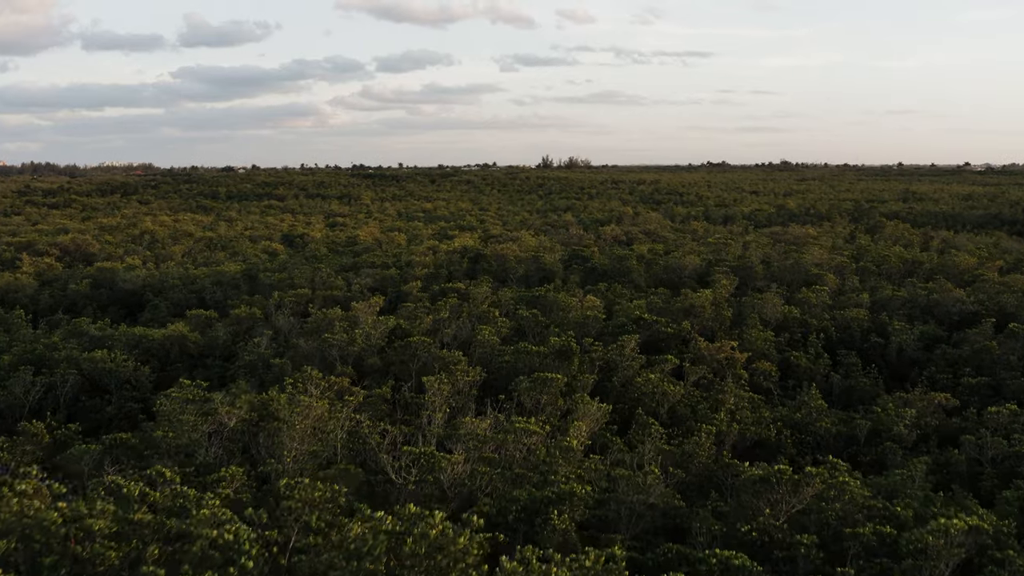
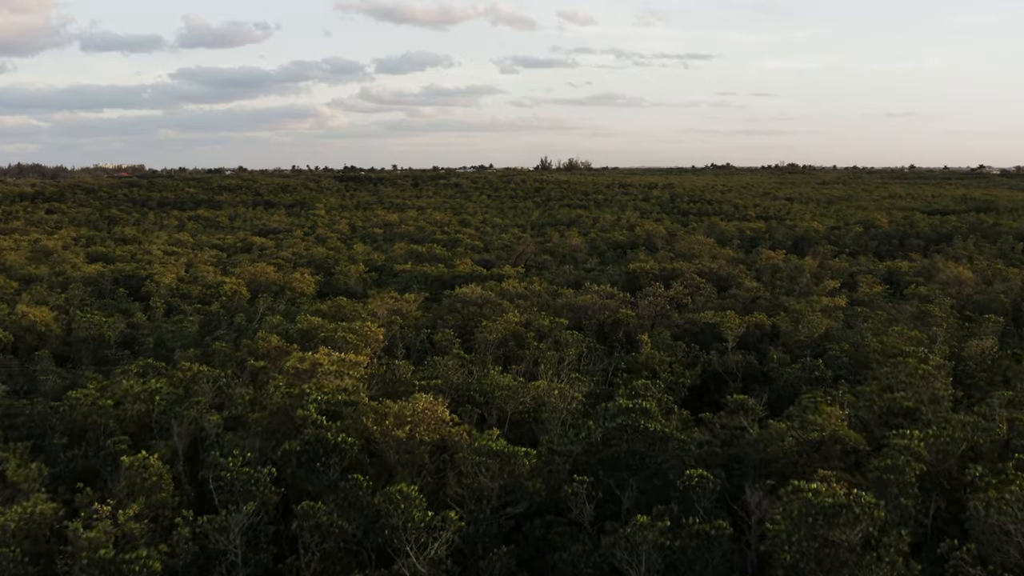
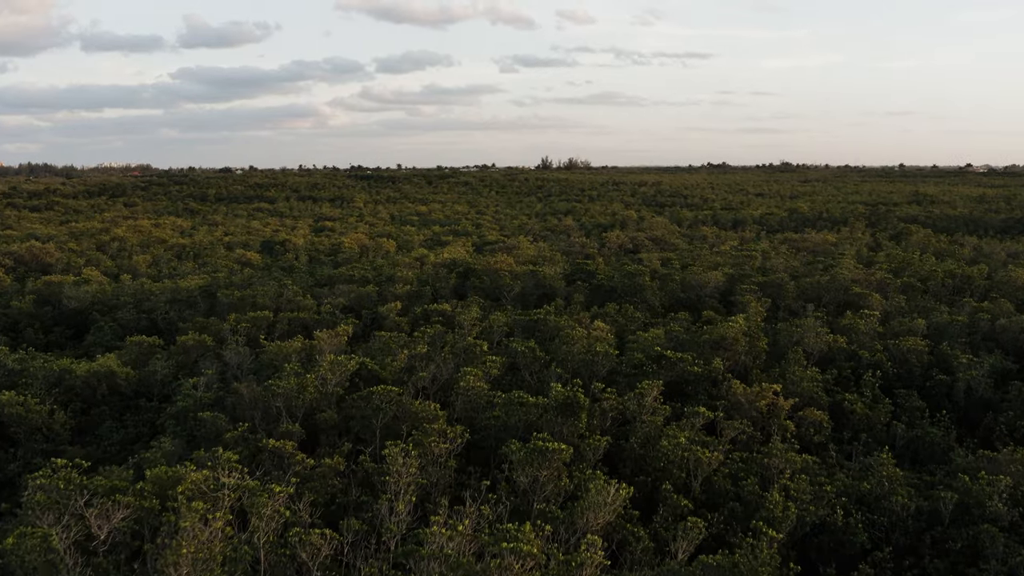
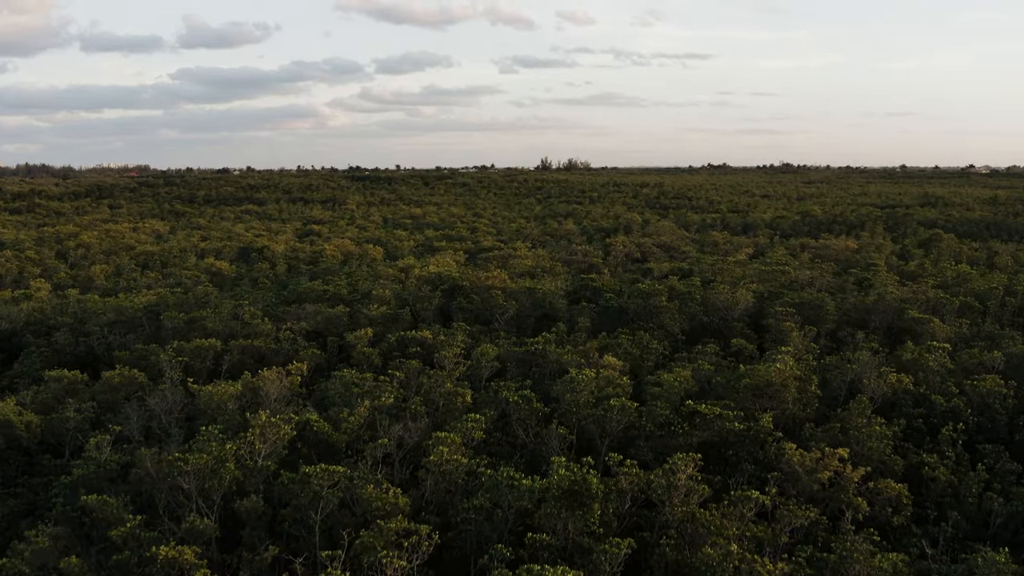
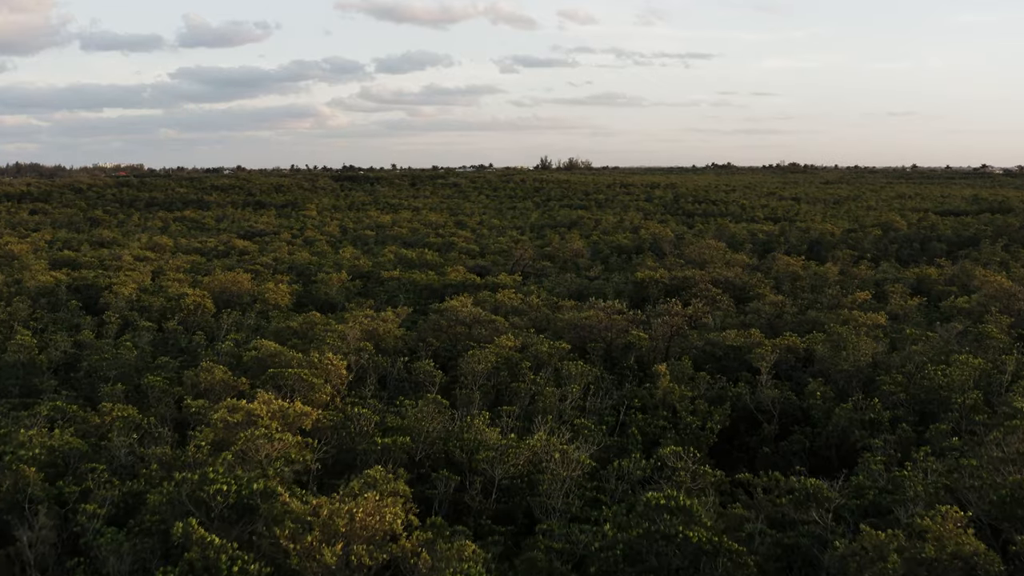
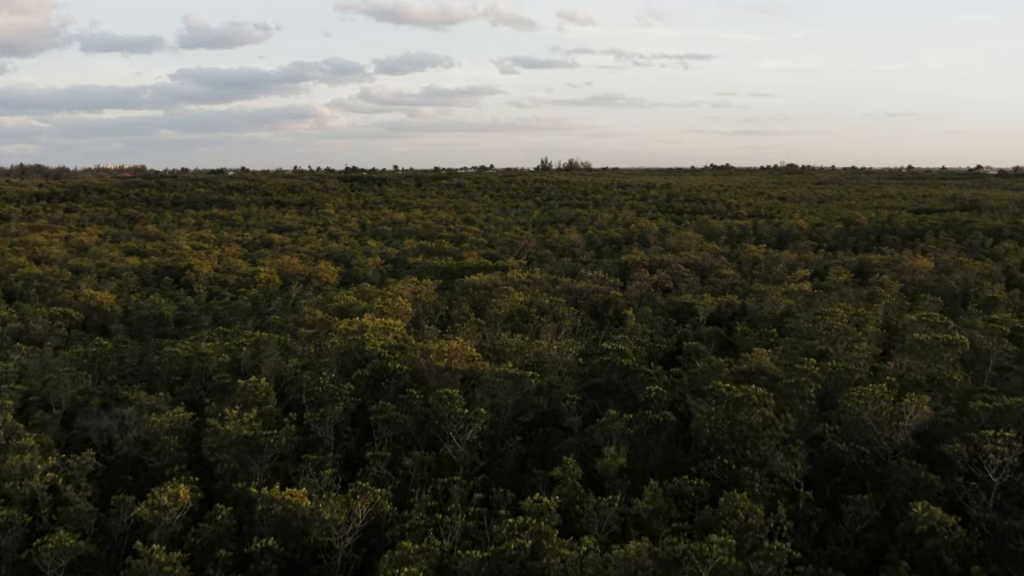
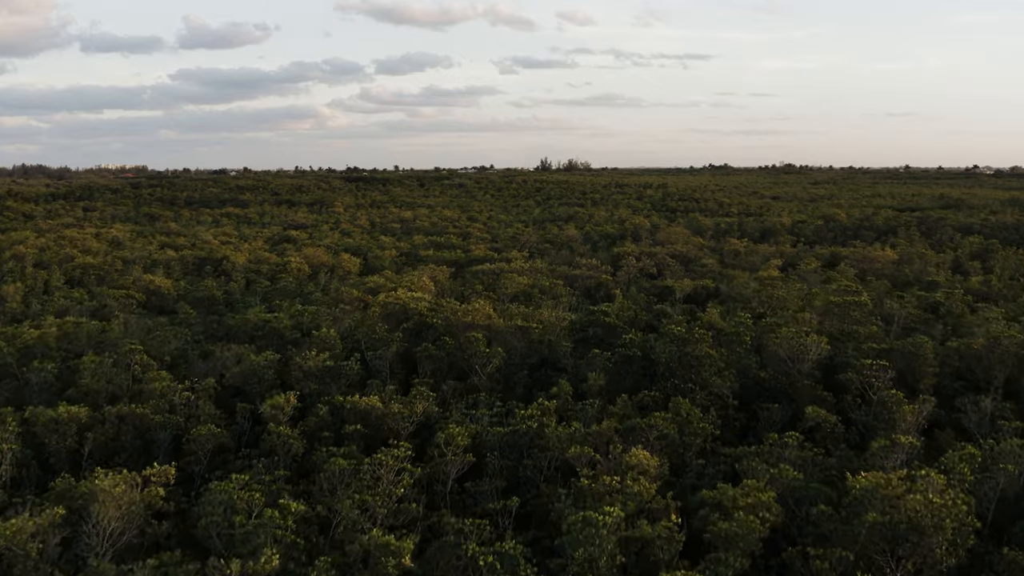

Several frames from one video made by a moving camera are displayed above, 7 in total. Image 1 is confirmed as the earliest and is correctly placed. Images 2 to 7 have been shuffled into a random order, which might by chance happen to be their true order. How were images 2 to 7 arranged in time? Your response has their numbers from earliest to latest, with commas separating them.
3, 4, 7, 6, 2, 5
